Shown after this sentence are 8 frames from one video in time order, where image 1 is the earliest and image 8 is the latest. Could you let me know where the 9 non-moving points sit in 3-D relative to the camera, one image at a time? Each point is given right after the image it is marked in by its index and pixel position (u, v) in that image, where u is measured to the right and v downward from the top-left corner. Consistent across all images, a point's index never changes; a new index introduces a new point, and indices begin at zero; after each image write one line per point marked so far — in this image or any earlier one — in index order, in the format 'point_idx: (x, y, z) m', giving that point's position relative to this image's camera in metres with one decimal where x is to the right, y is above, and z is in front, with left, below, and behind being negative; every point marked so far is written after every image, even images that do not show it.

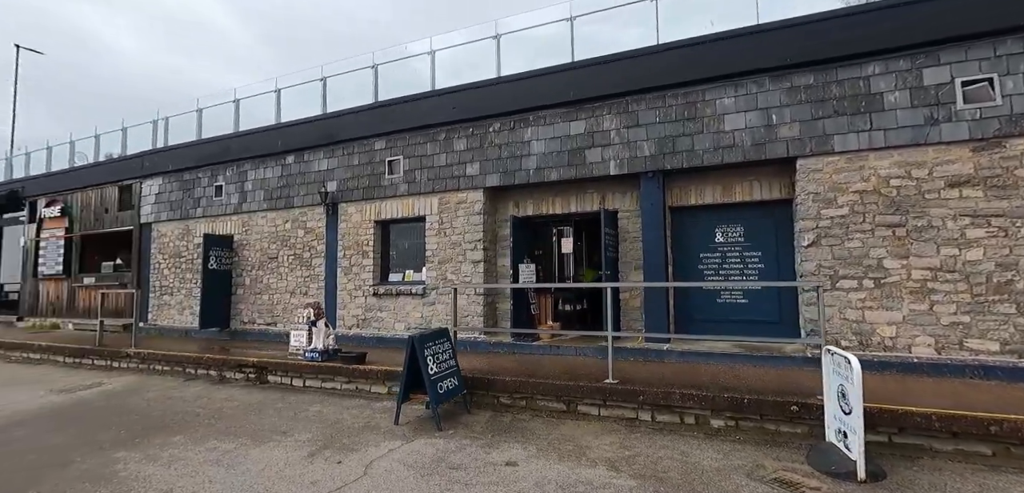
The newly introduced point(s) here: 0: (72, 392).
0: (-6.8, -2.2, +7.0) m
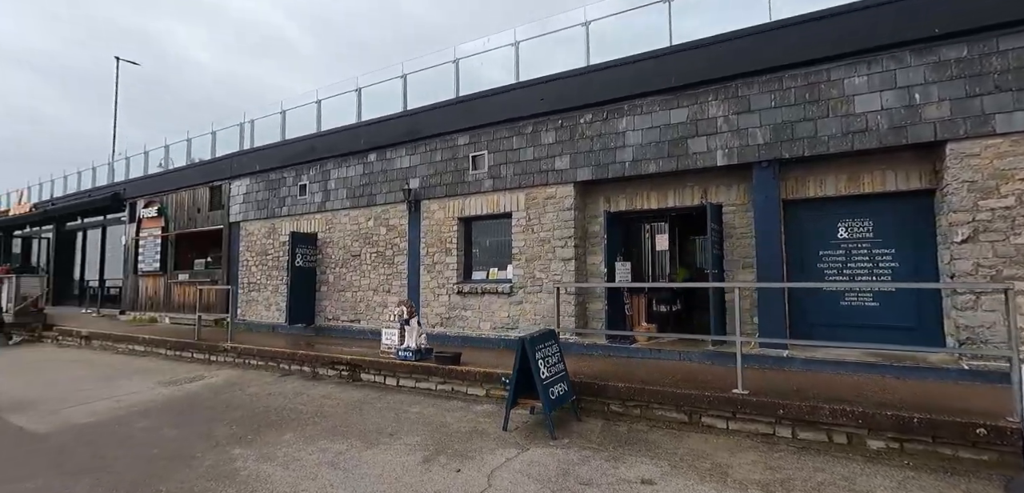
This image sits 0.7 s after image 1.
0: (-5.3, -2.2, +7.2) m
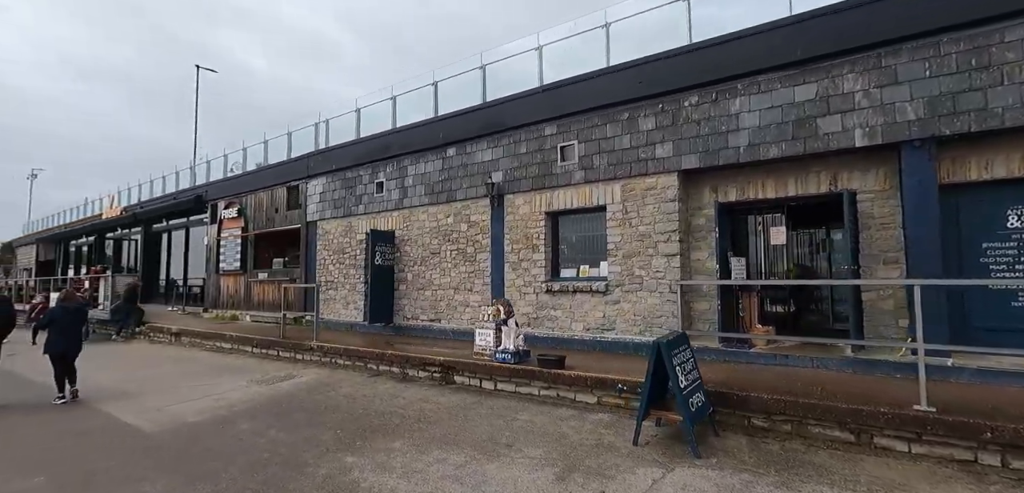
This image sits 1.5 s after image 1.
0: (-3.8, -2.1, +7.2) m
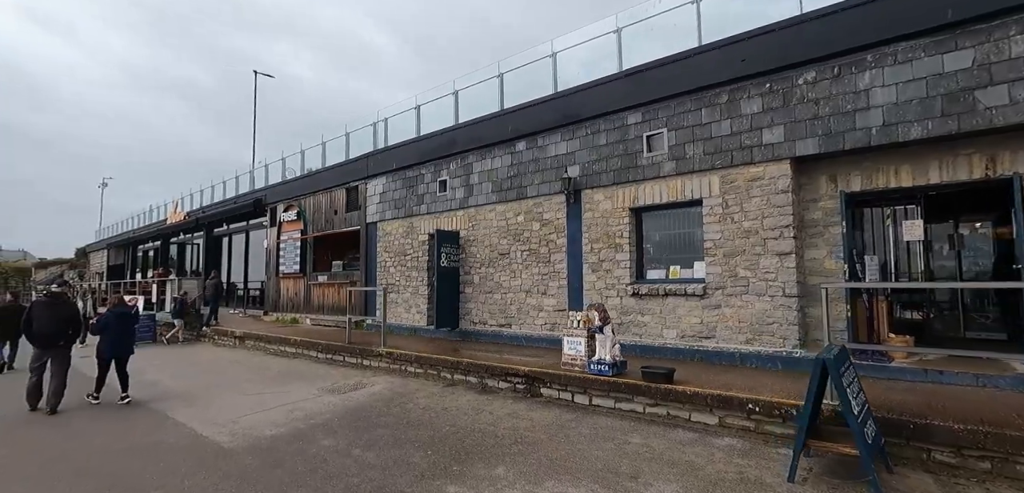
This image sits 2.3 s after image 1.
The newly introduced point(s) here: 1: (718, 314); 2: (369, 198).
0: (-2.5, -2.2, +6.8) m
1: (+2.9, -1.0, +6.4) m
2: (-3.6, +1.2, +11.4) m
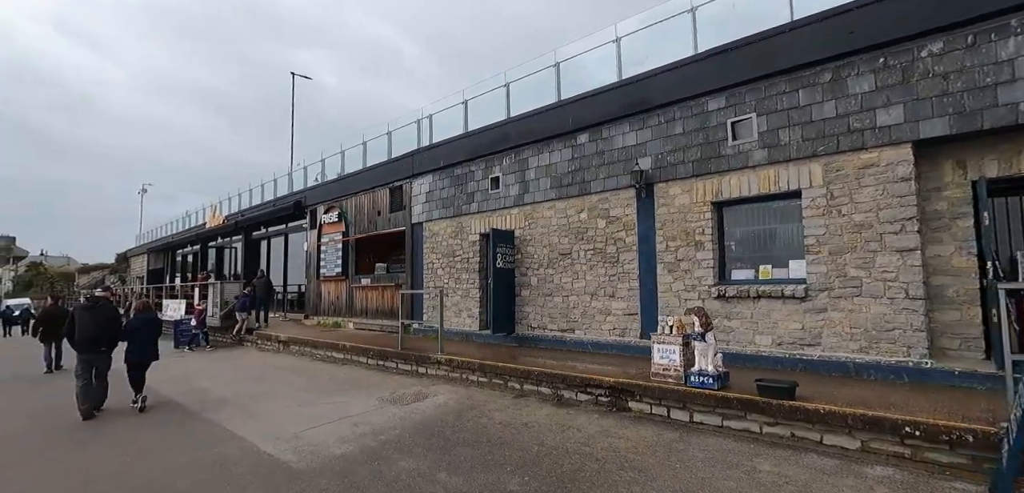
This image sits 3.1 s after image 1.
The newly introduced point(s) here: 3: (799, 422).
0: (-1.5, -2.2, +6.4) m
1: (+3.9, -0.9, +5.7) m
2: (-2.4, +1.2, +11.0) m
3: (+2.7, -1.6, +4.2) m
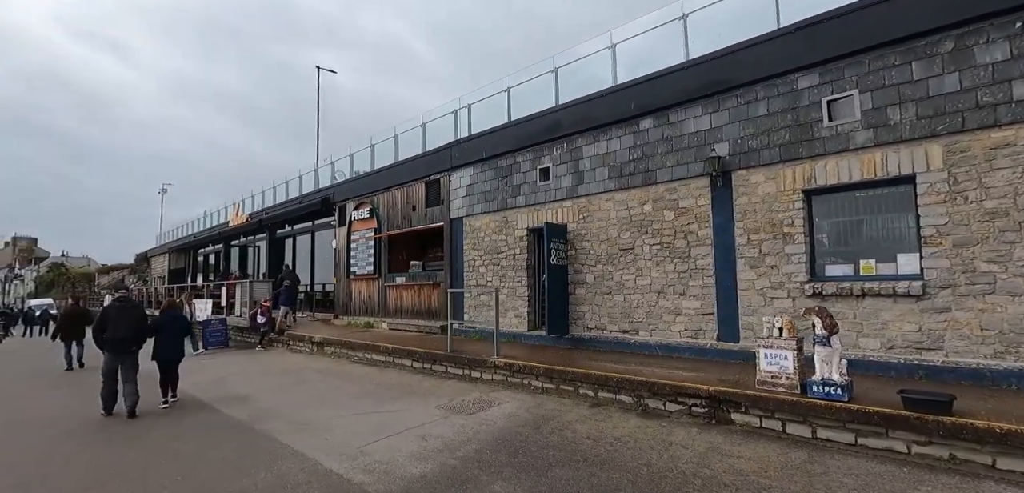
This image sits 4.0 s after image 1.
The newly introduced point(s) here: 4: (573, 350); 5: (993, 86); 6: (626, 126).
0: (-0.6, -2.1, +5.8) m
1: (+4.9, -0.8, +5.1) m
2: (-1.4, +1.3, +10.4) m
3: (+3.6, -1.5, +3.6) m
4: (+1.1, -1.8, +7.7) m
5: (+5.2, +1.7, +4.9) m
6: (+2.0, +2.1, +7.7) m
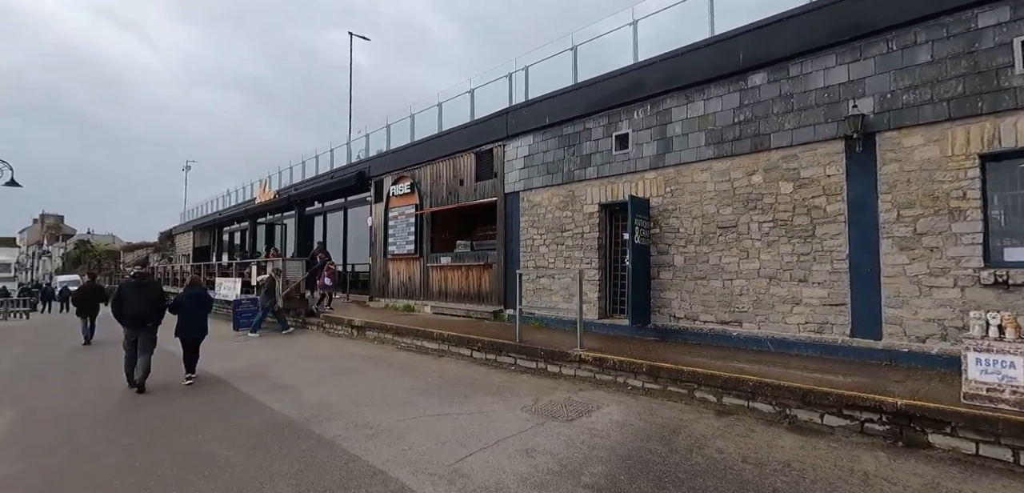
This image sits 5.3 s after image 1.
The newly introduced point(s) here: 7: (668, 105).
0: (+0.5, -1.8, +4.9) m
1: (+5.9, -0.6, +3.9) m
2: (-0.1, +1.7, +9.4) m
3: (+4.6, -1.4, +2.5) m
4: (+2.2, -1.4, +6.7) m
5: (+6.3, +1.9, +3.6) m
6: (+3.2, +2.4, +6.5) m
7: (+2.5, +2.2, +7.1) m
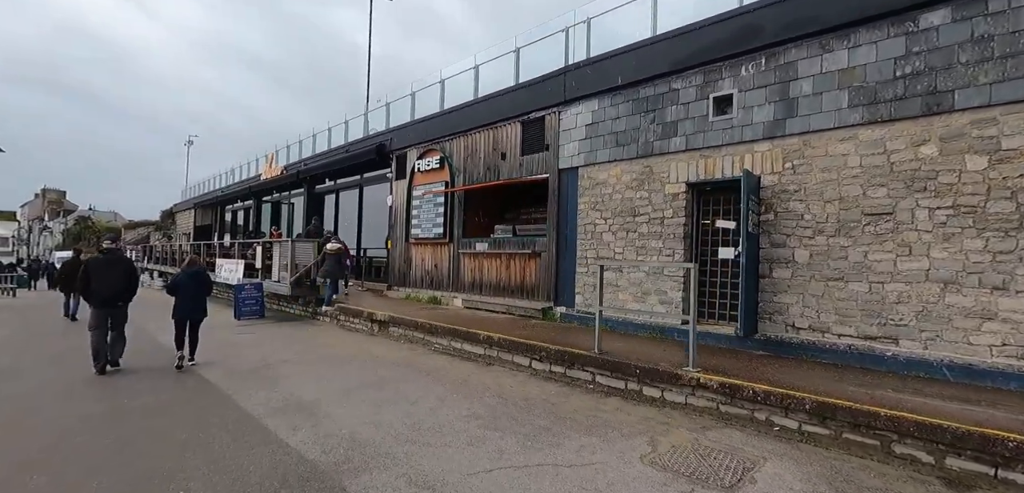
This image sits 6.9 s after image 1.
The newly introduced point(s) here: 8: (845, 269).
0: (+1.4, -1.7, +3.4) m
1: (+6.9, -0.7, +2.4) m
2: (+0.9, +2.0, +7.8) m
3: (+5.5, -1.4, +1.0) m
4: (+3.1, -1.3, +5.2) m
5: (+7.3, +1.8, +2.1) m
6: (+4.2, +2.5, +5.0) m
7: (+3.5, +2.3, +5.6) m
8: (+3.8, -0.2, +5.1) m
